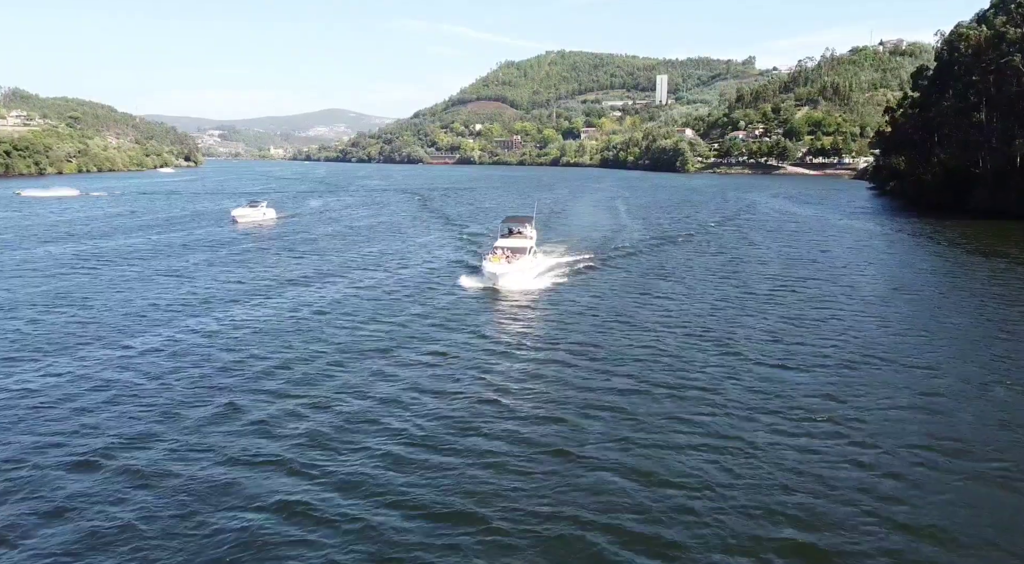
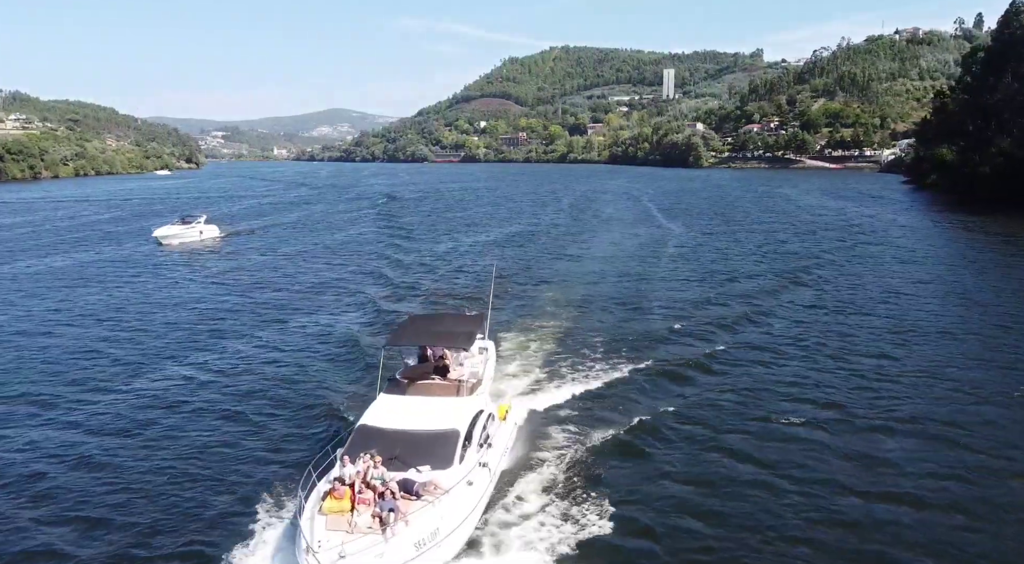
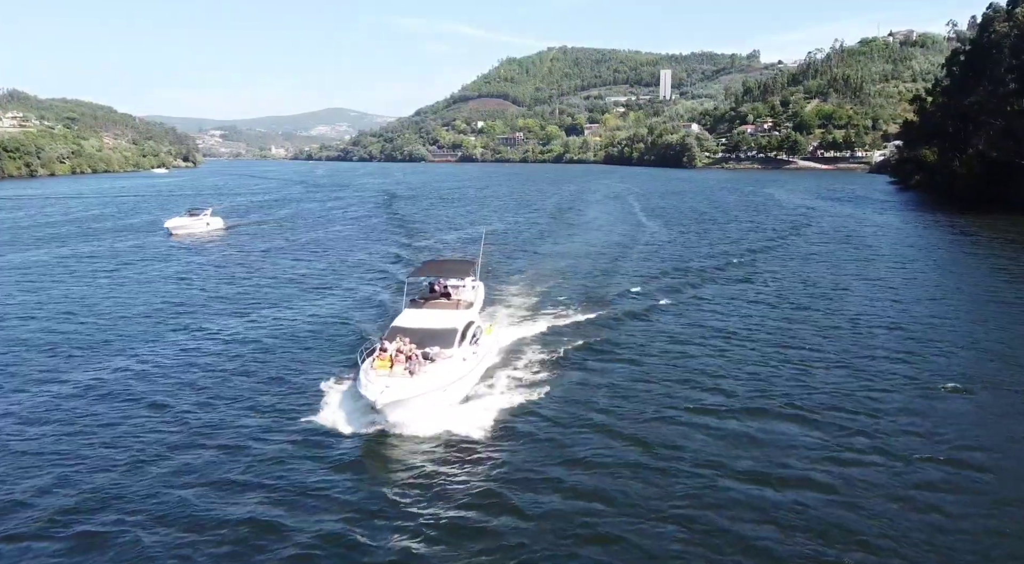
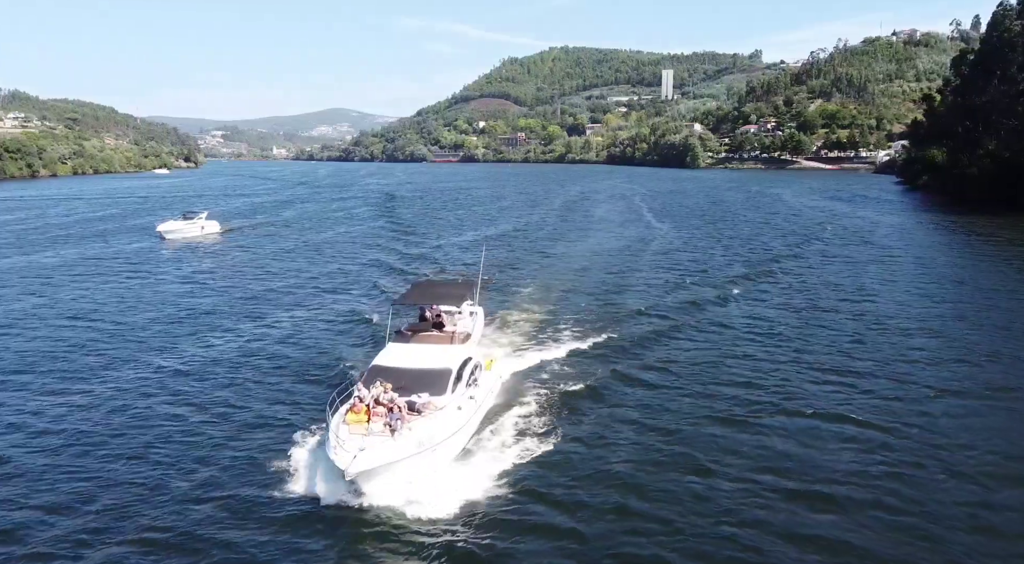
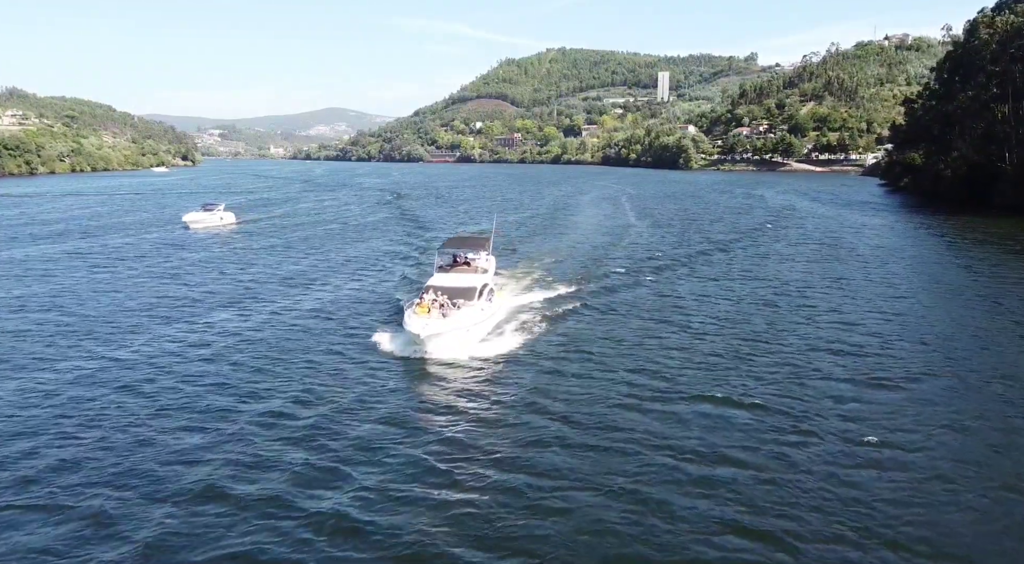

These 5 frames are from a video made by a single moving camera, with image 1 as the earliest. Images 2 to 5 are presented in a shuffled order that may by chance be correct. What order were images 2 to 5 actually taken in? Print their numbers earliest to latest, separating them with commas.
5, 3, 4, 2
